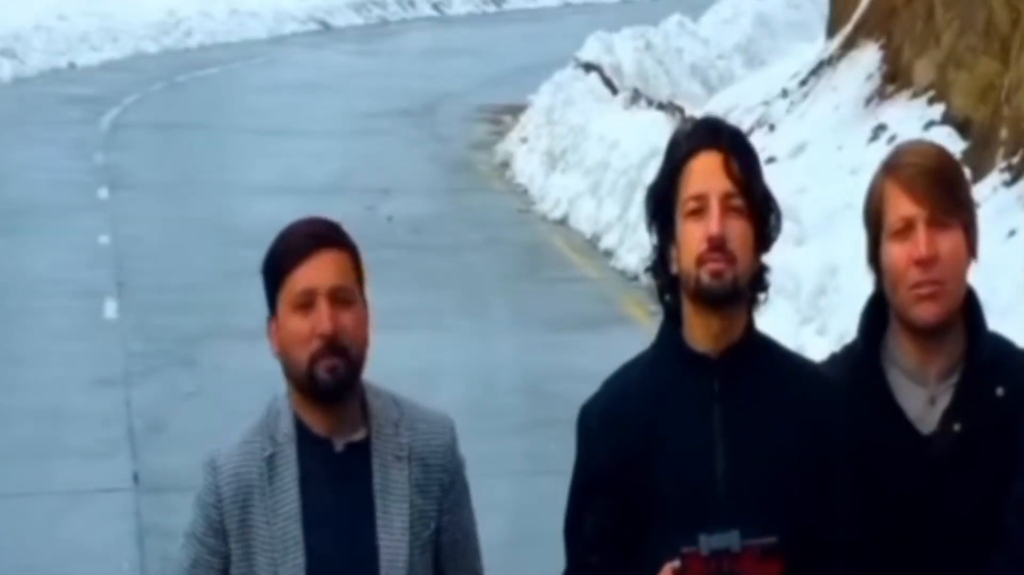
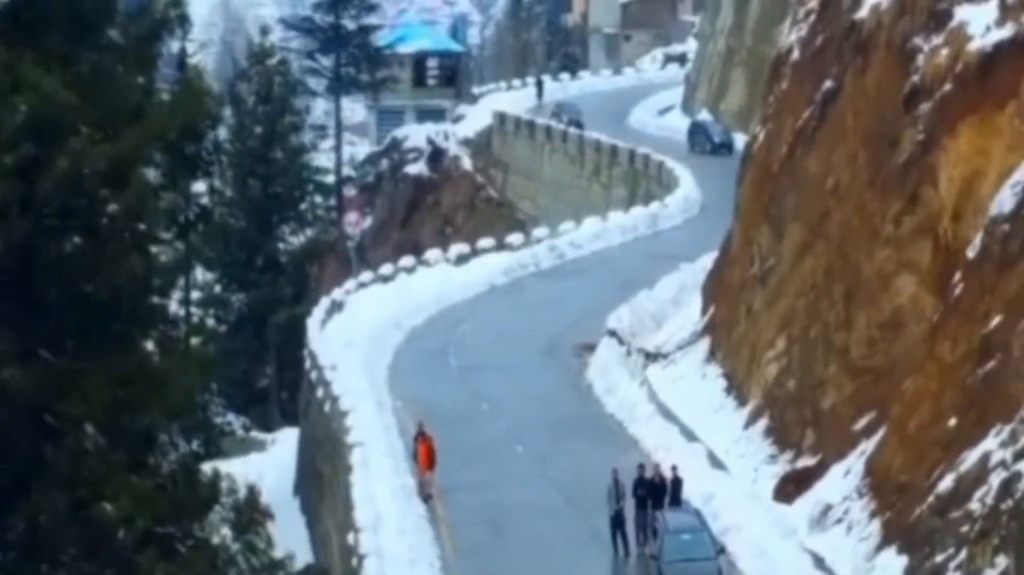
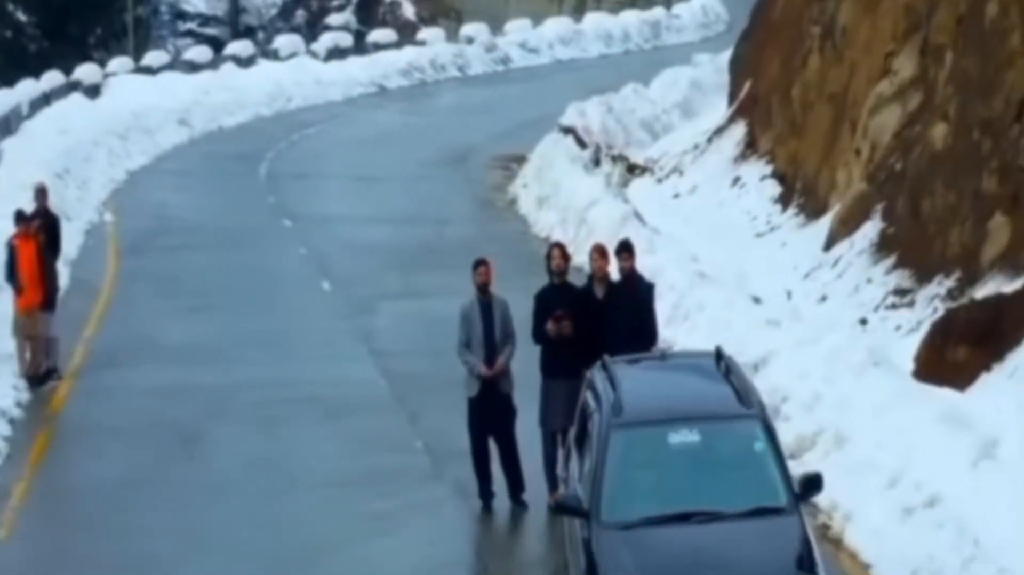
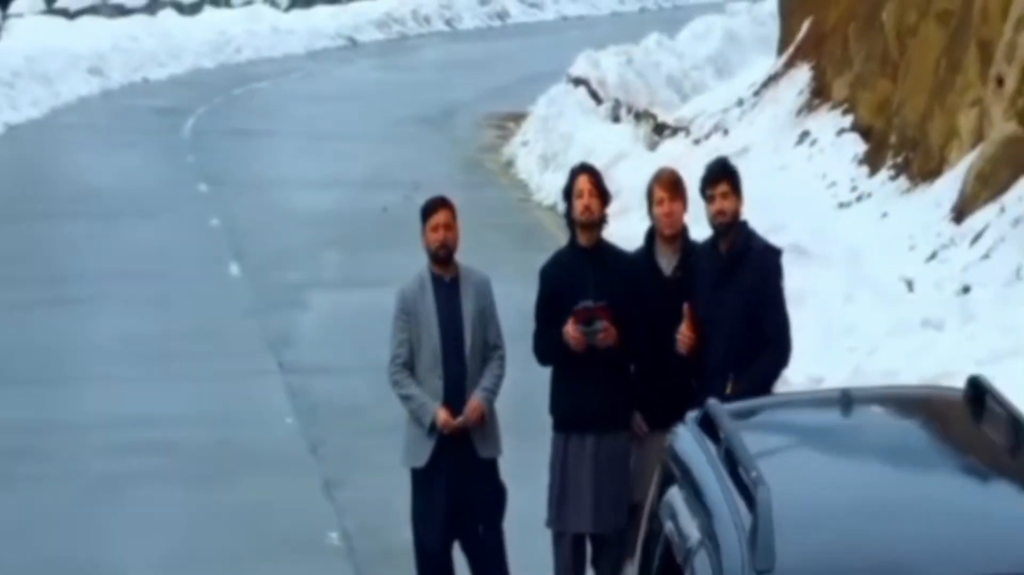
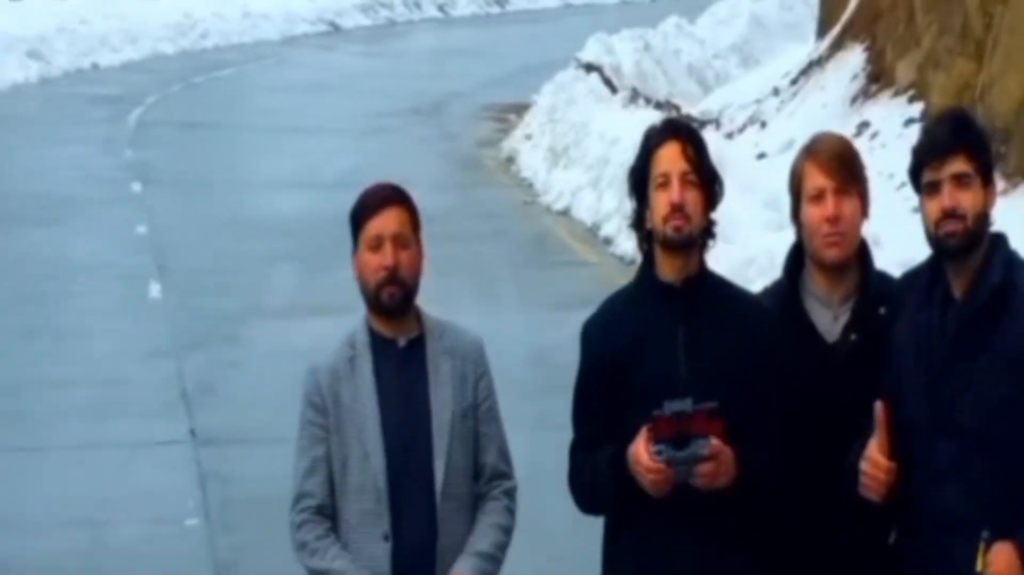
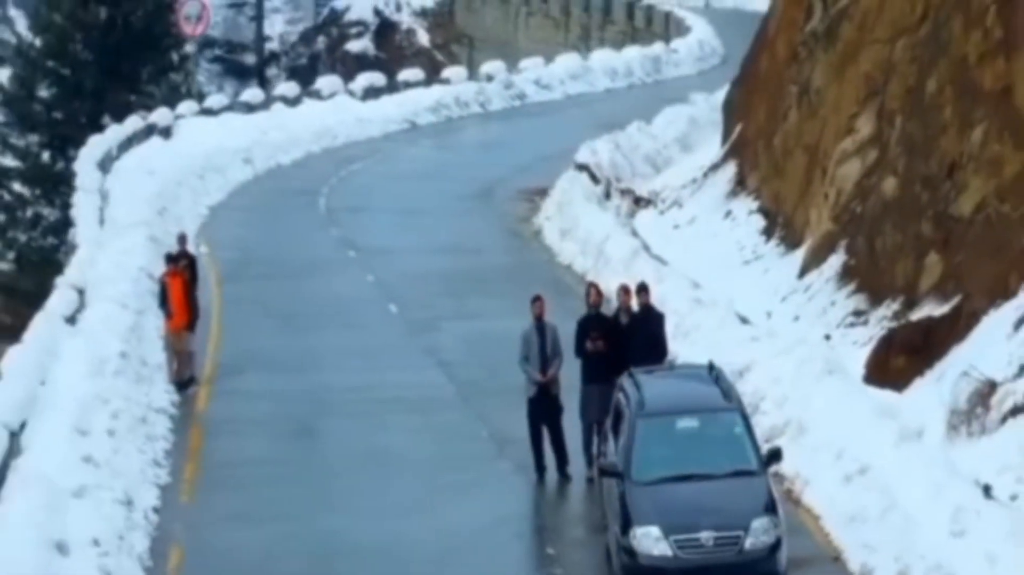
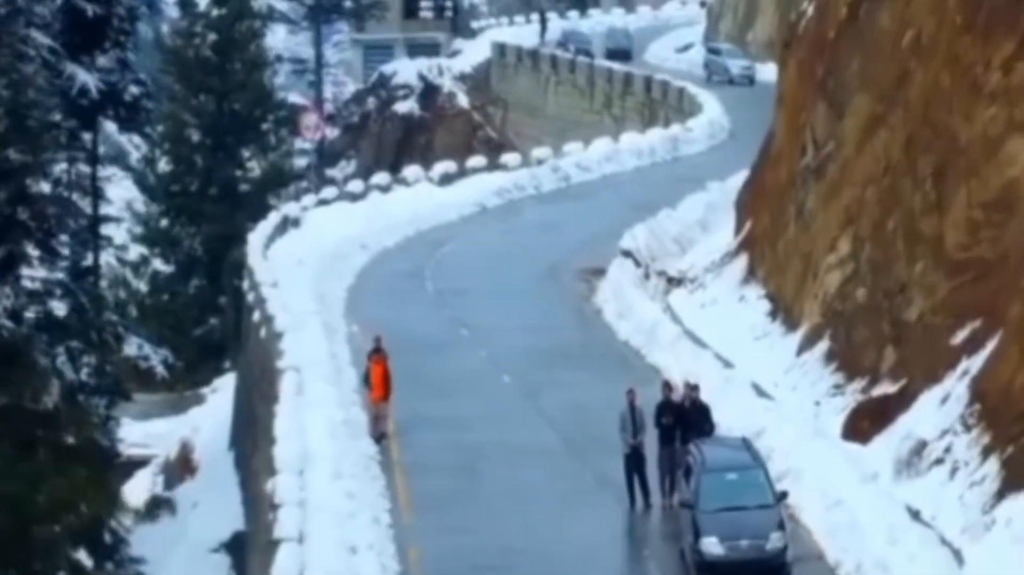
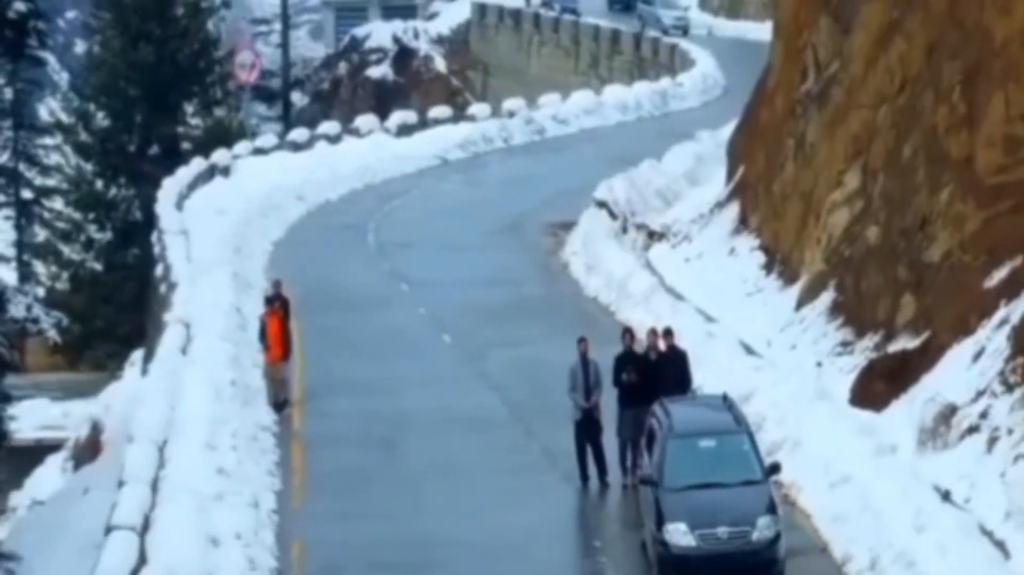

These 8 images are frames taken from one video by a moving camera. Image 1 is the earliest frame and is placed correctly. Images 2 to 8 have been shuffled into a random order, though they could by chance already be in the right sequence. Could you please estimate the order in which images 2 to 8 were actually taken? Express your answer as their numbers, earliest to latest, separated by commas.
5, 4, 3, 6, 8, 7, 2
